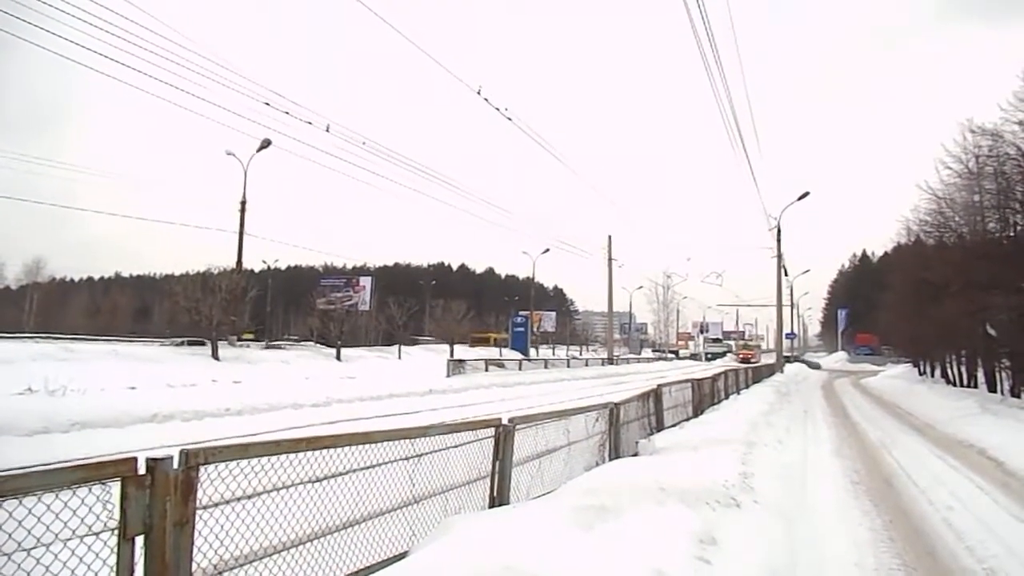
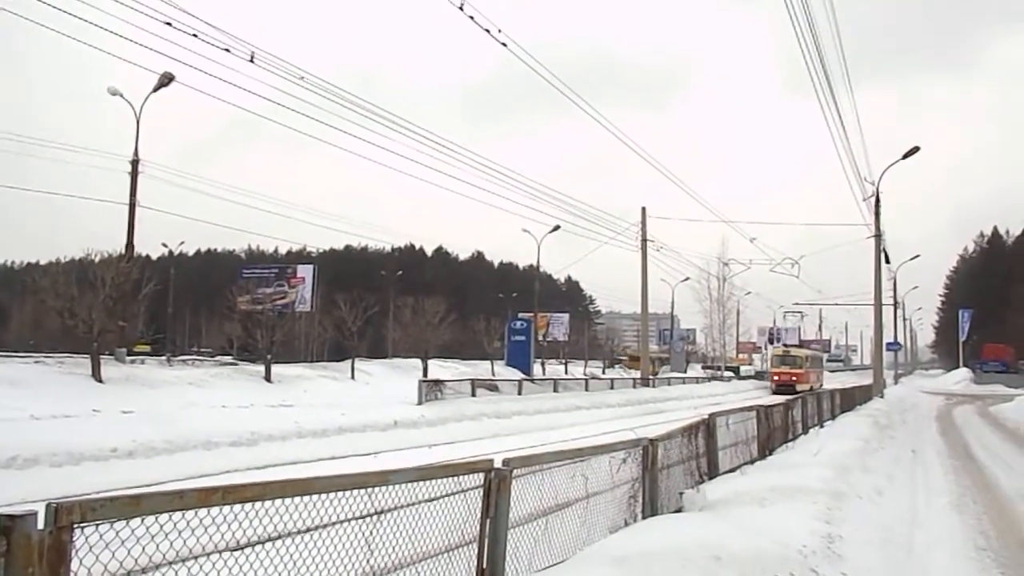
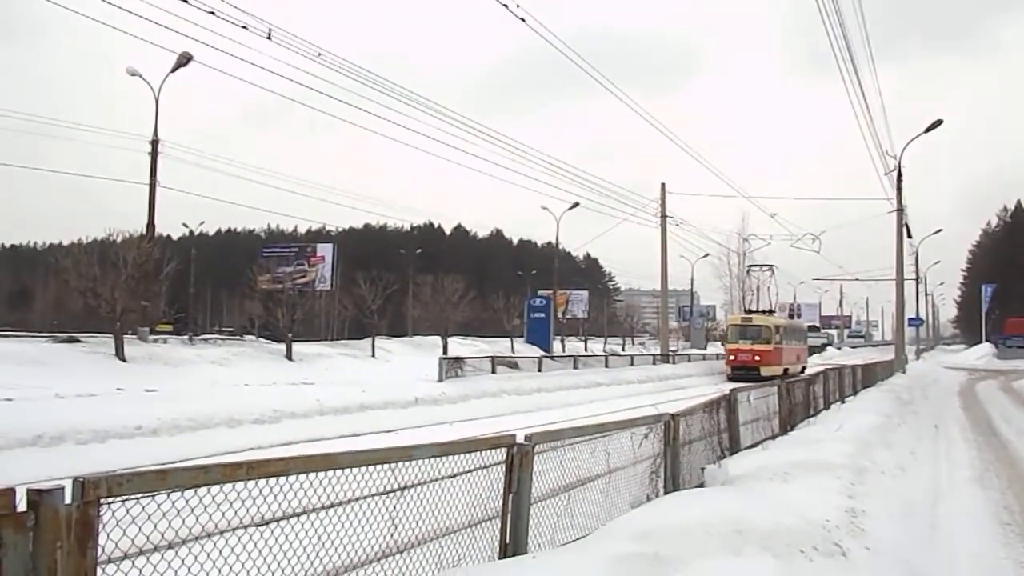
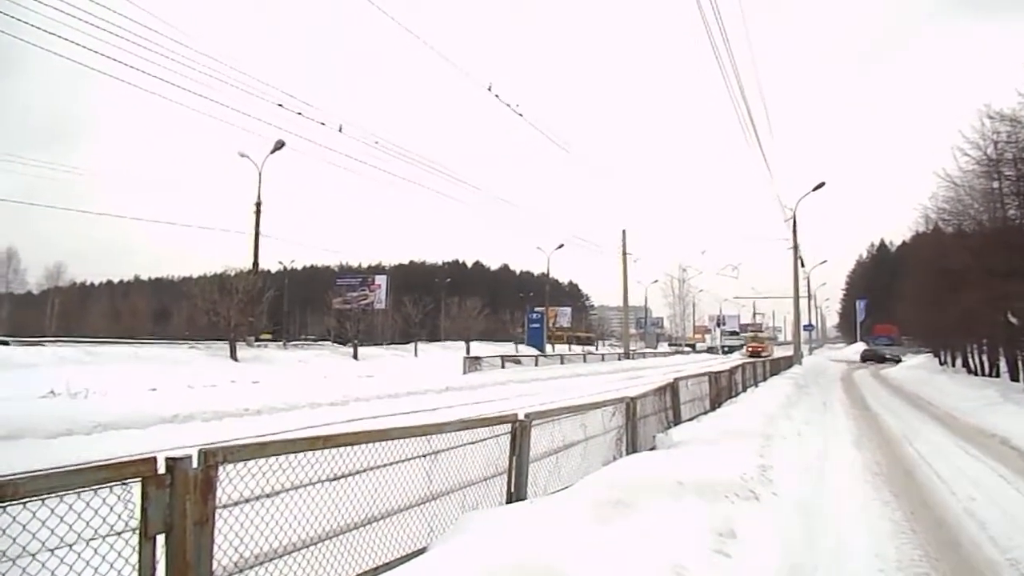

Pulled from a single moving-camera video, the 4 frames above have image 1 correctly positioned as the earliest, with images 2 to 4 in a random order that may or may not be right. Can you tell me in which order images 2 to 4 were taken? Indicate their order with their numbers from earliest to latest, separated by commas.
4, 2, 3
